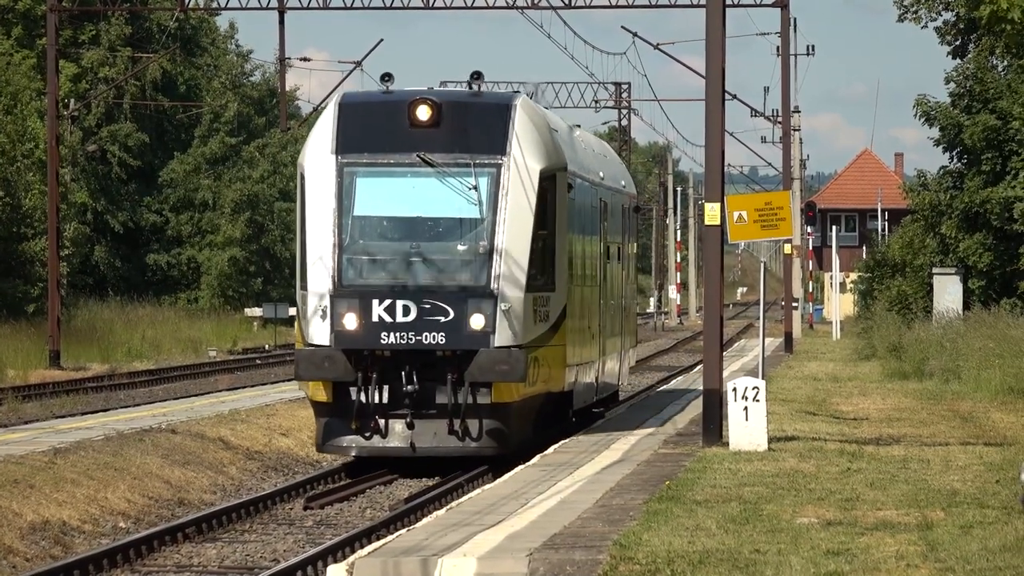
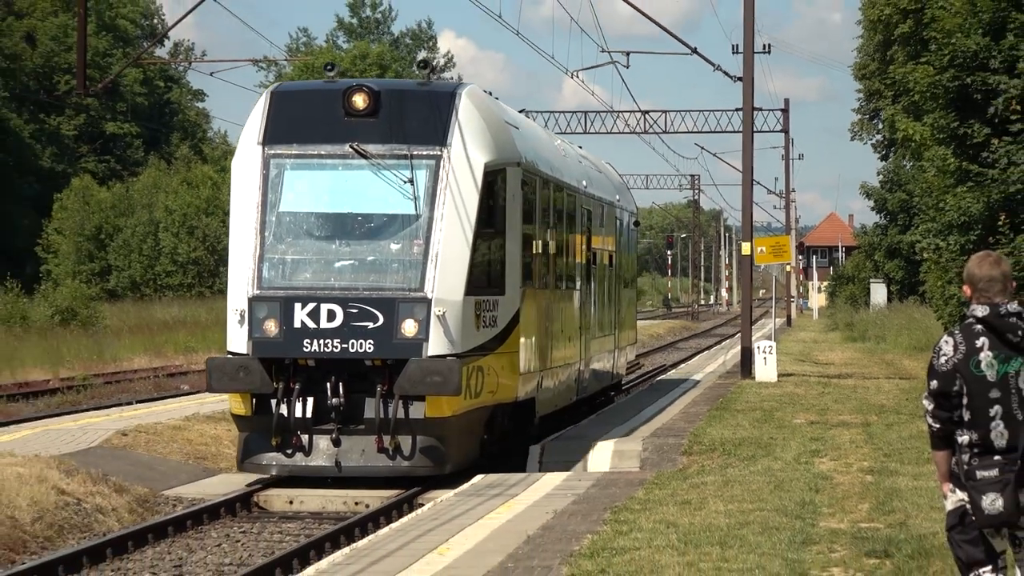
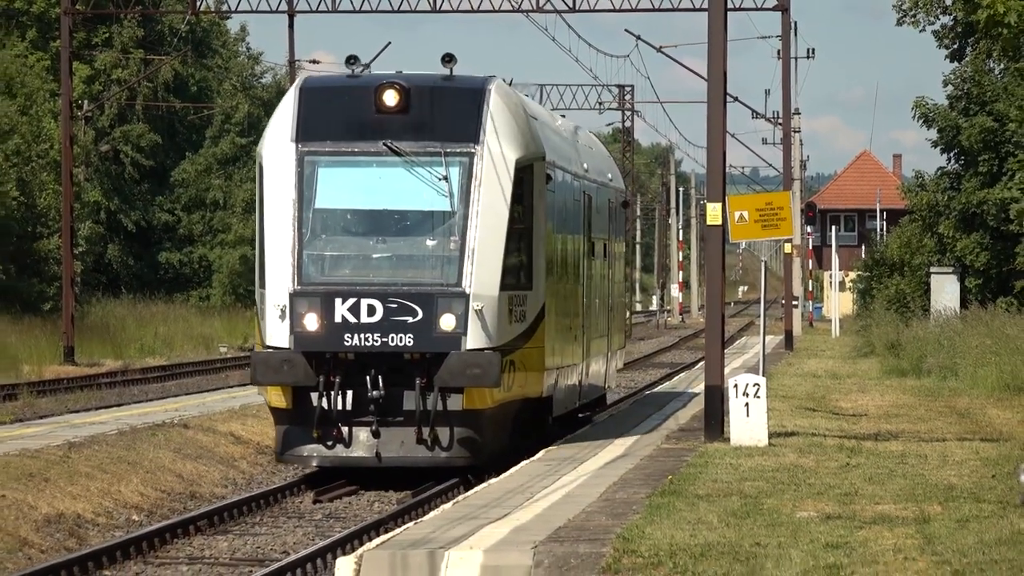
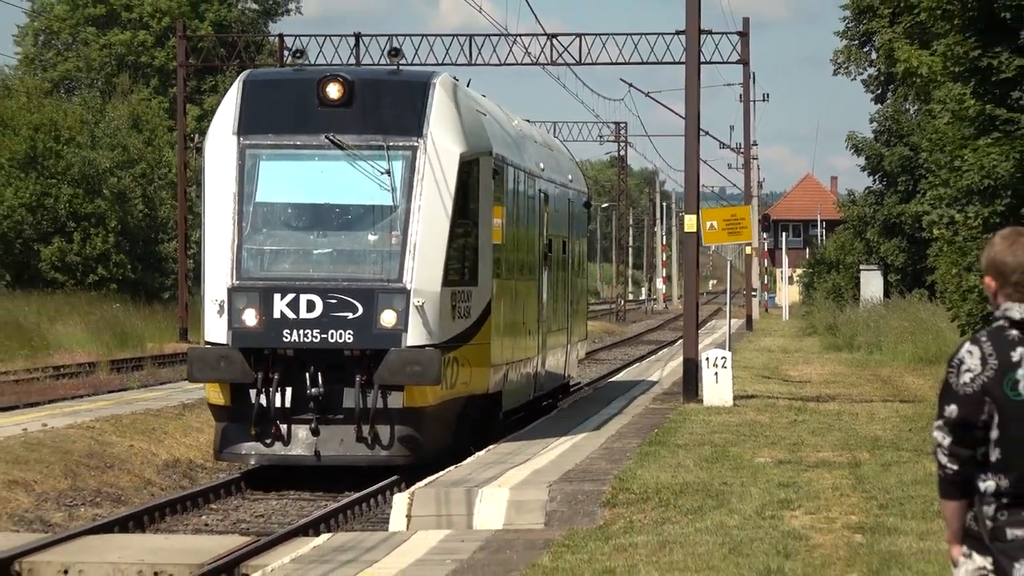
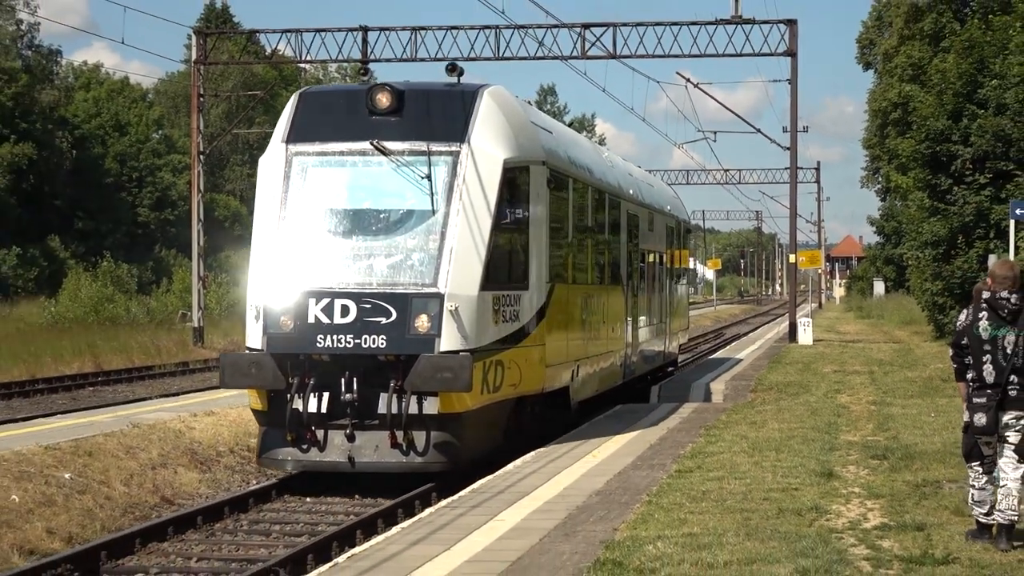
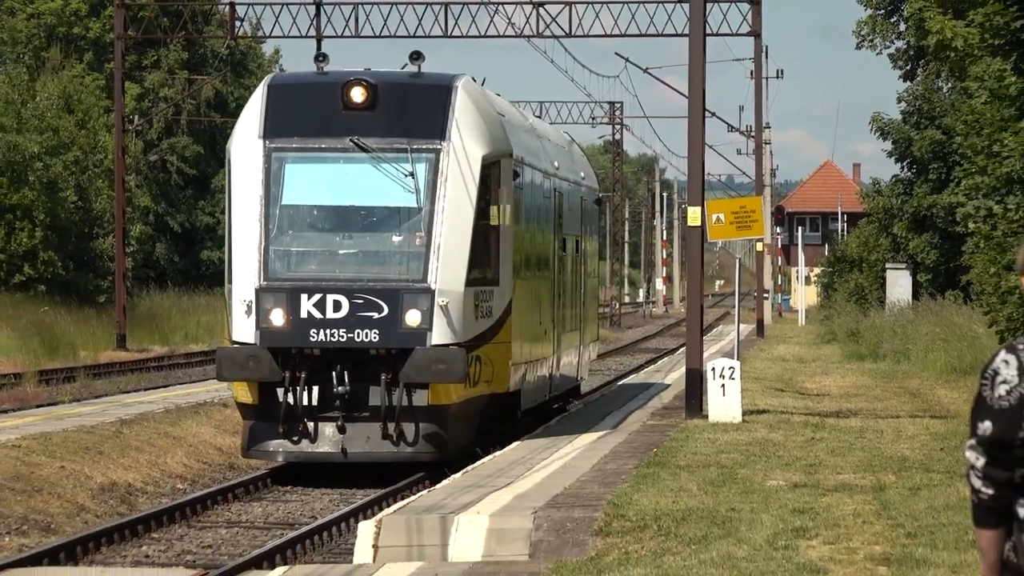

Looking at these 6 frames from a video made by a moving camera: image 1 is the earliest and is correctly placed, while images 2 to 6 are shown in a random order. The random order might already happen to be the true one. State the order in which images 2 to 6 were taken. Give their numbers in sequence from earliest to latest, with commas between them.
3, 6, 4, 2, 5
